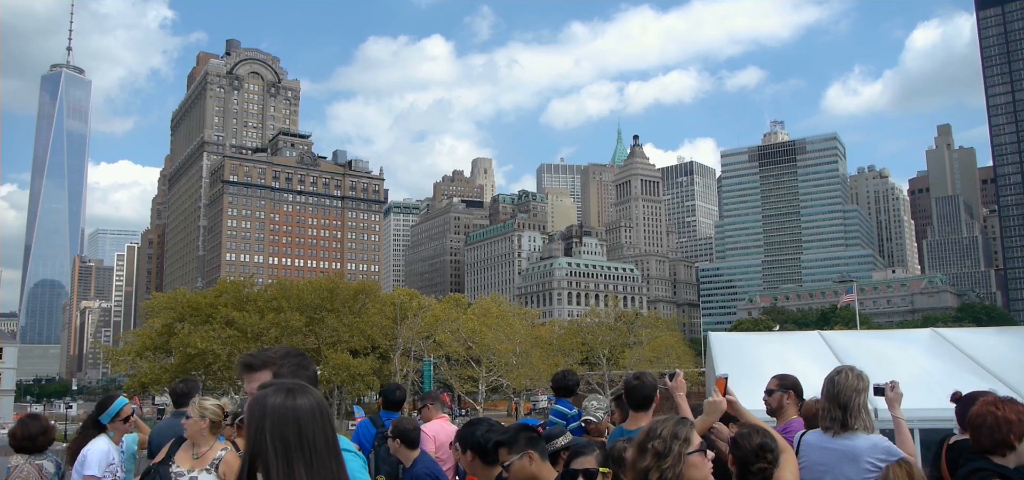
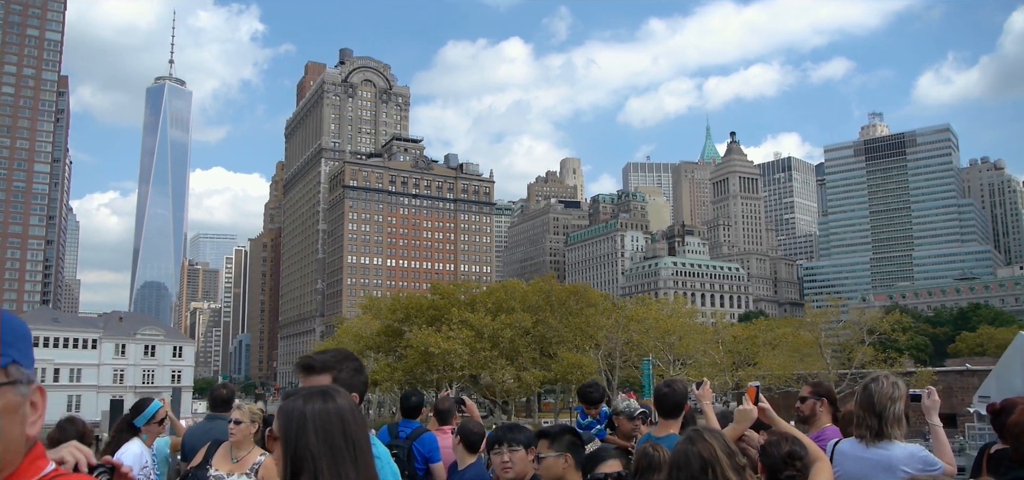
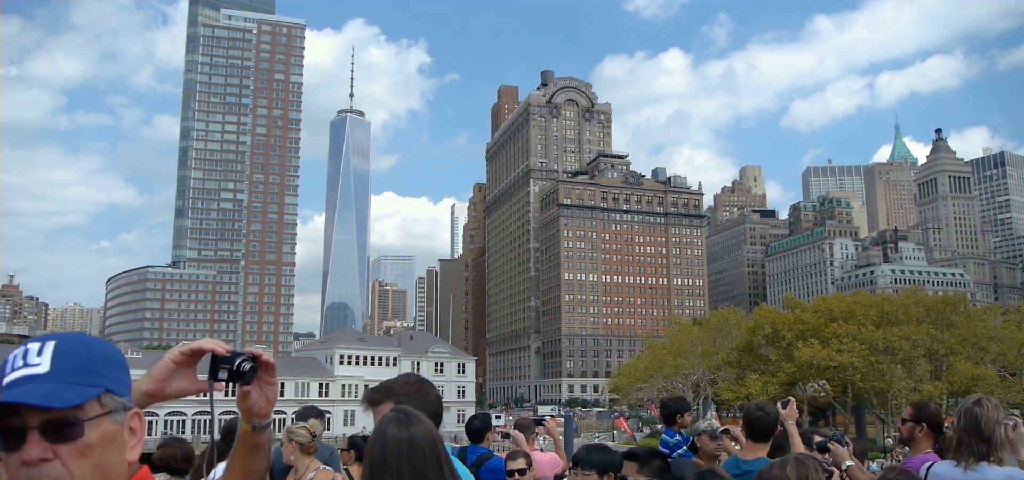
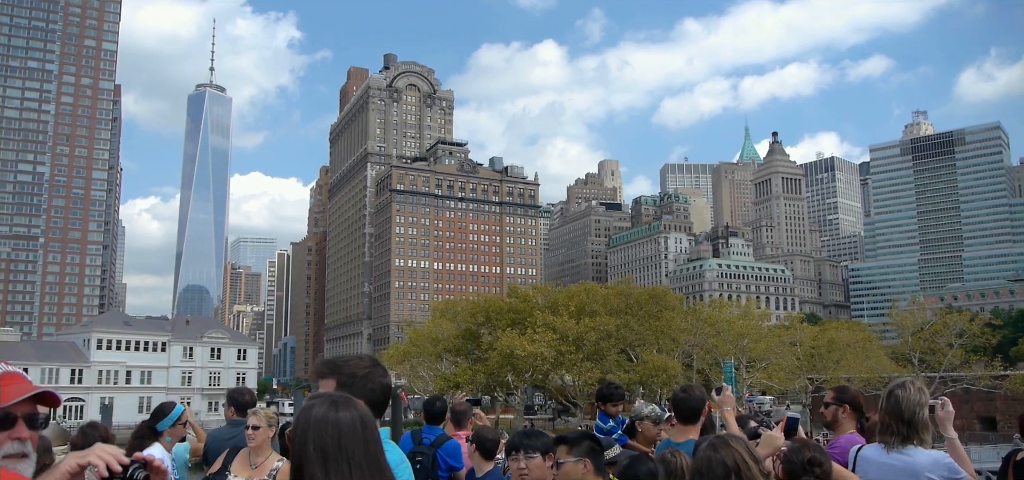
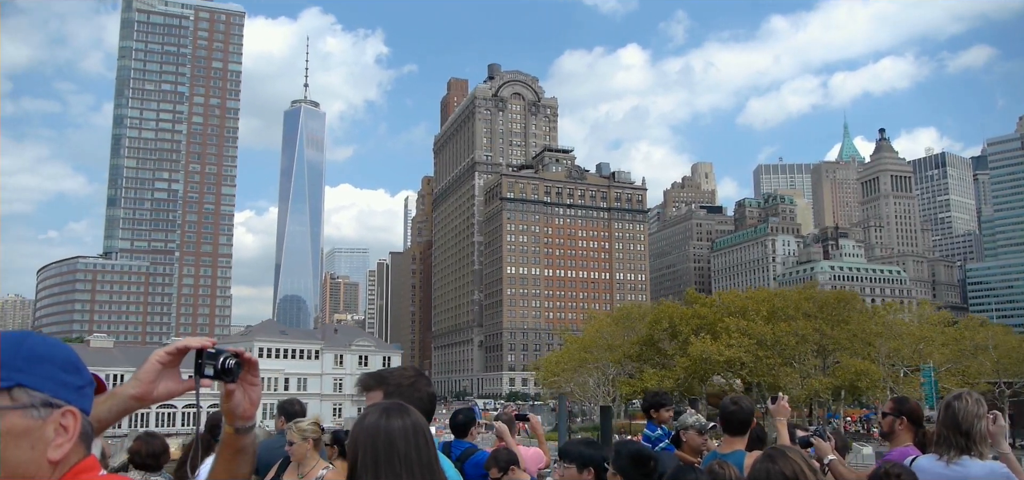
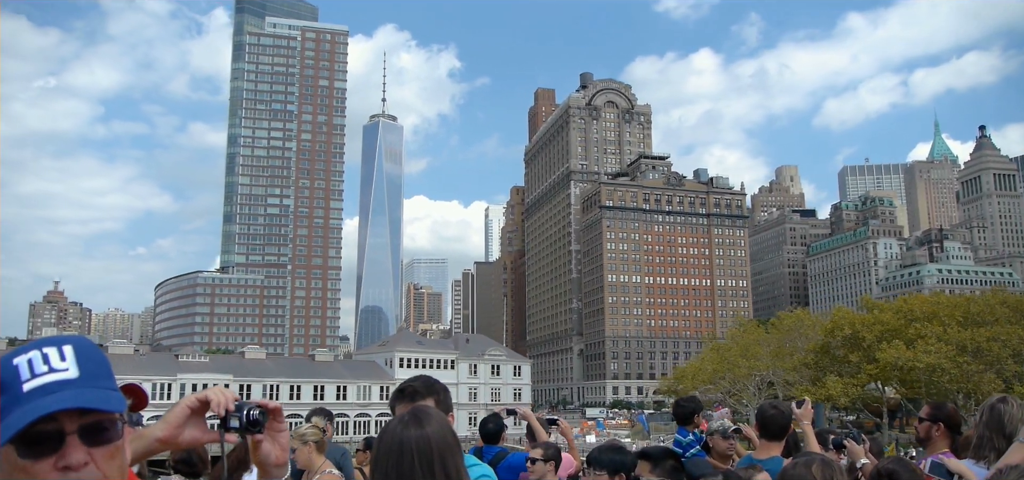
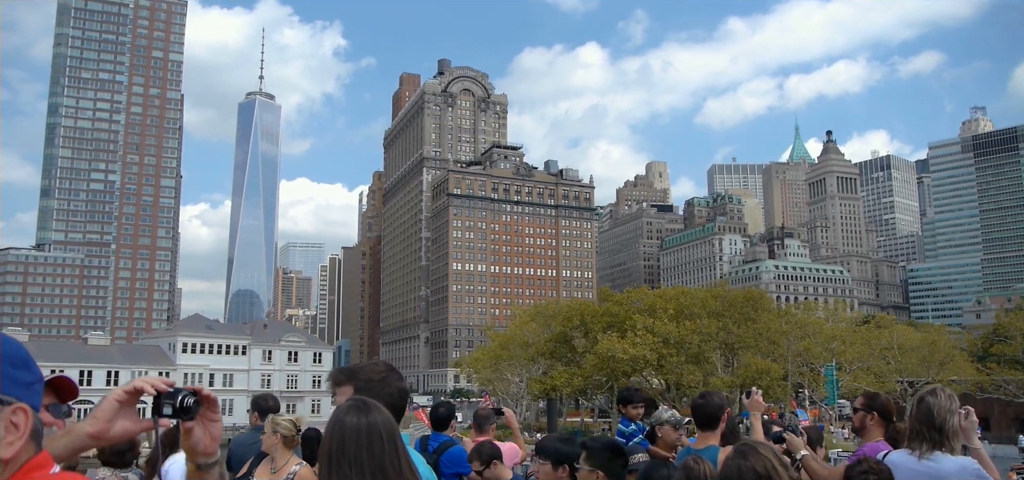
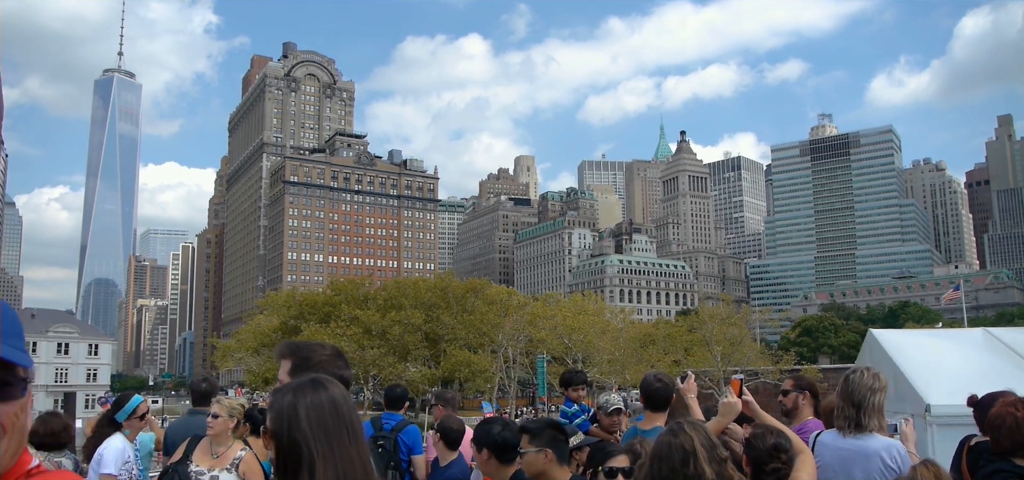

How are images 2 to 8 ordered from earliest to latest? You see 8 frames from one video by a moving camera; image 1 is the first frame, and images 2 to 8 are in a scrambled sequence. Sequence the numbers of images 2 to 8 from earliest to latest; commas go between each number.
8, 2, 4, 7, 5, 3, 6
